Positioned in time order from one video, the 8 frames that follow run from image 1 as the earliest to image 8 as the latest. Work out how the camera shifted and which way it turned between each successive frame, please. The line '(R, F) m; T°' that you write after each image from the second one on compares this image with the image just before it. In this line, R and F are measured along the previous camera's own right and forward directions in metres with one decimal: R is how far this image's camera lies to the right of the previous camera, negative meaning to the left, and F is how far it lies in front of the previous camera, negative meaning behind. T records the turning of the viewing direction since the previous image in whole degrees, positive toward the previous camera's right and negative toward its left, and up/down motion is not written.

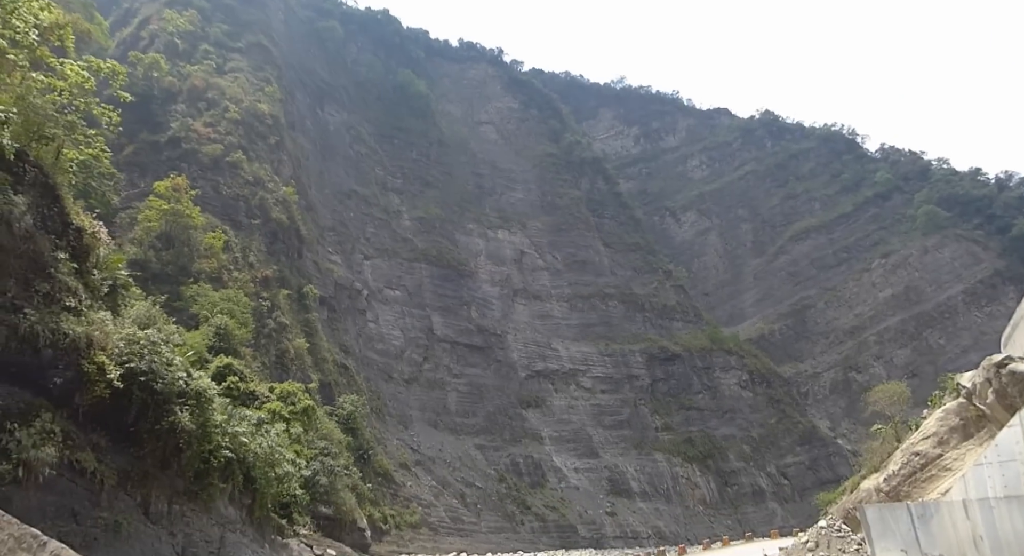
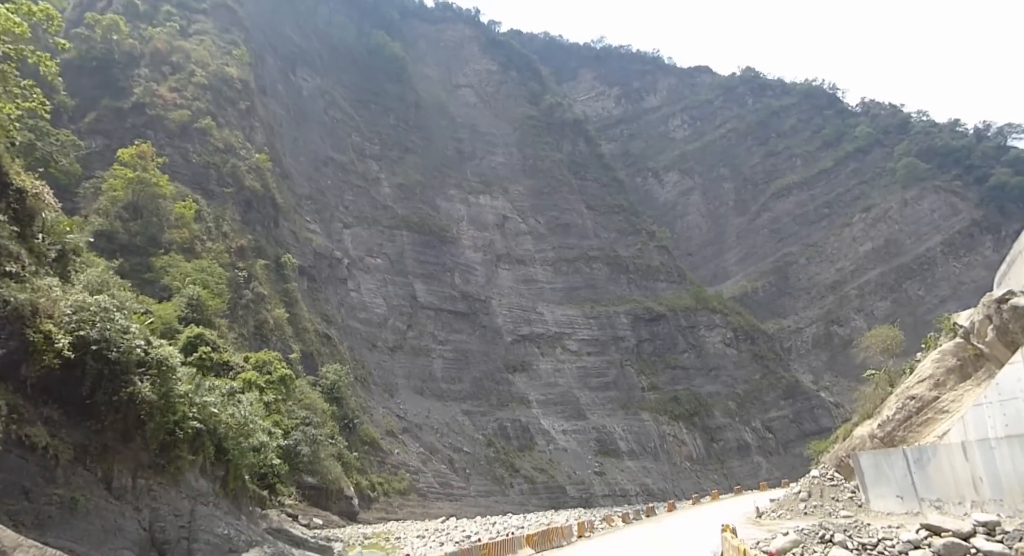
(+0.2, +0.7) m; +1°
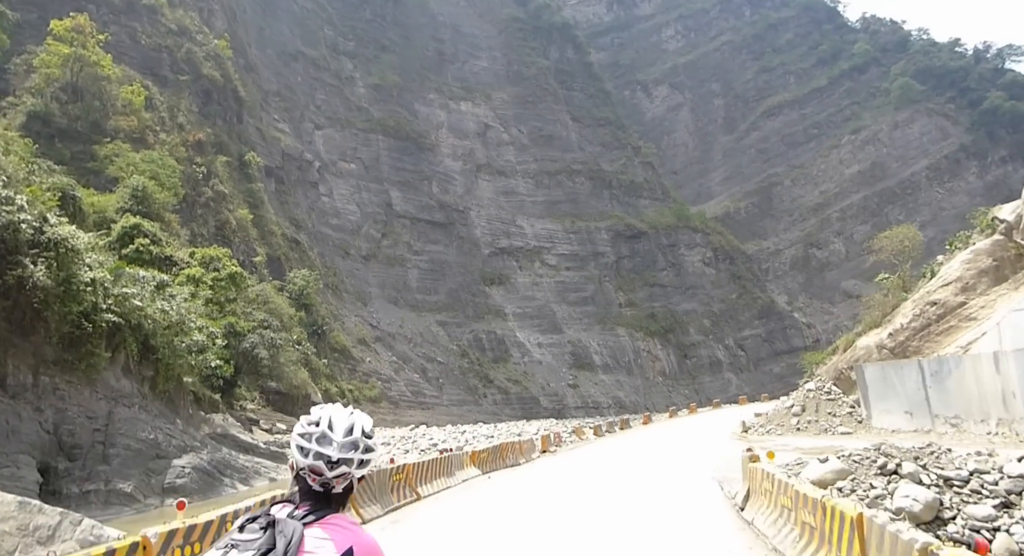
(+0.3, +1.8) m; +2°
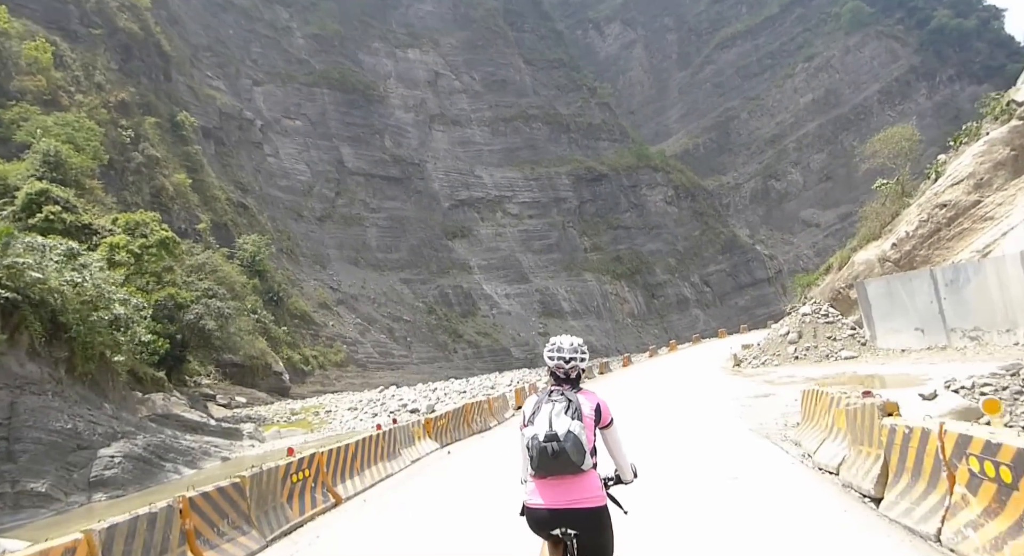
(+0.1, +1.5) m; +3°
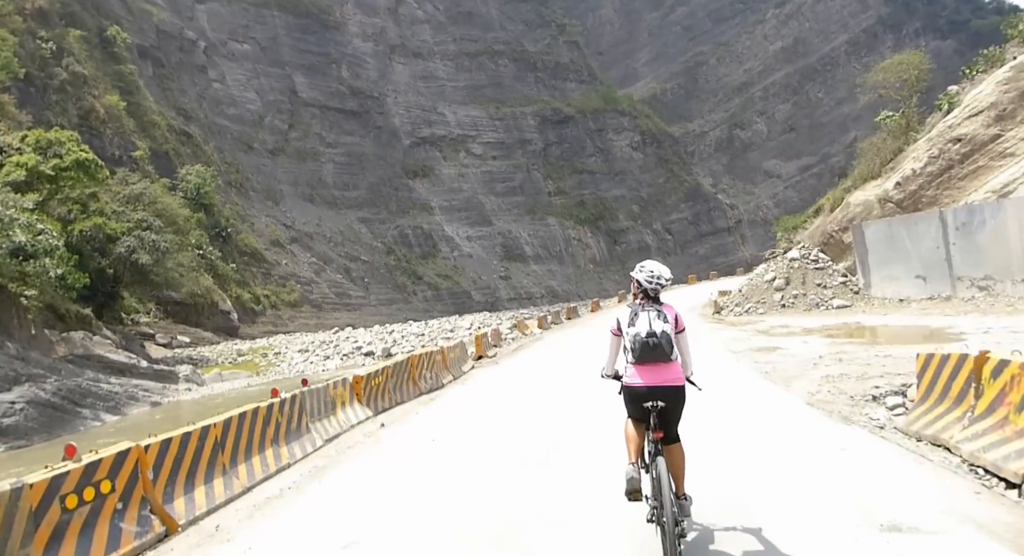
(0.0, +1.3) m; +3°
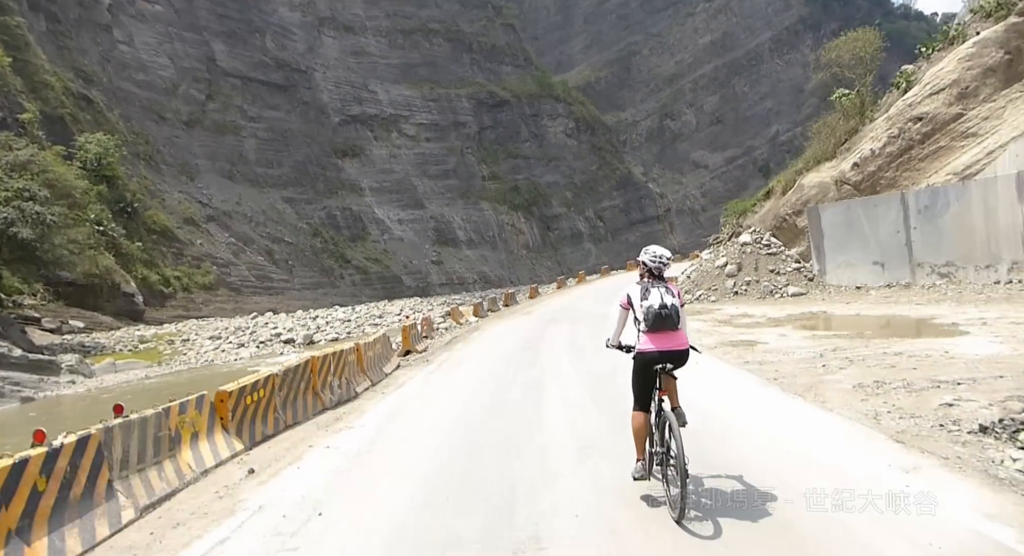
(0.0, +1.2) m; +6°
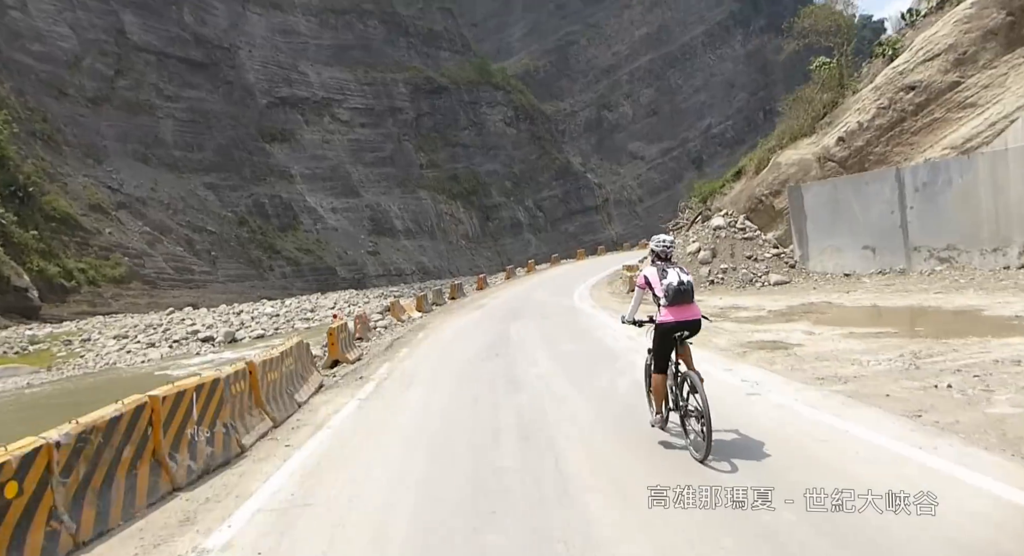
(-0.1, +1.5) m; +5°
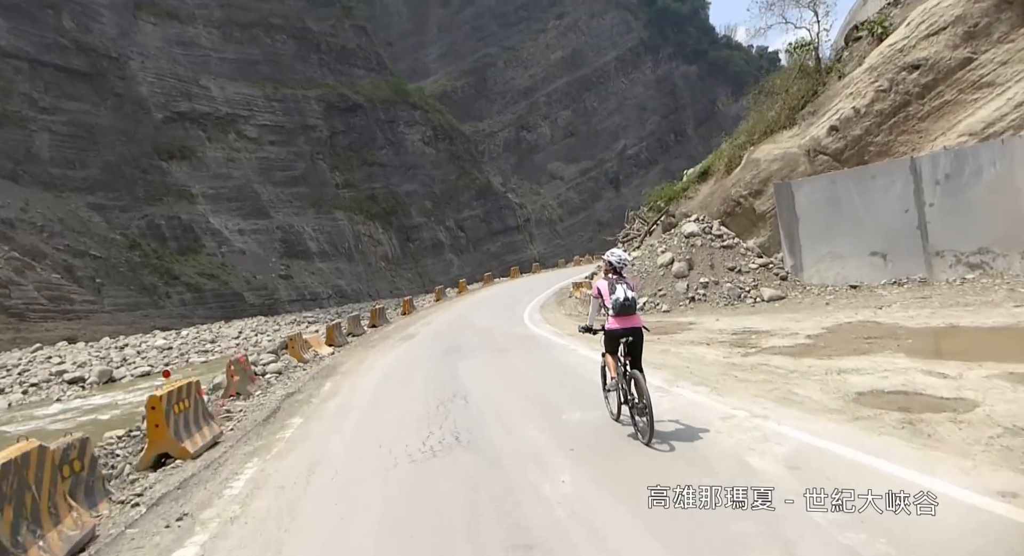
(-0.2, +2.1) m; +7°
